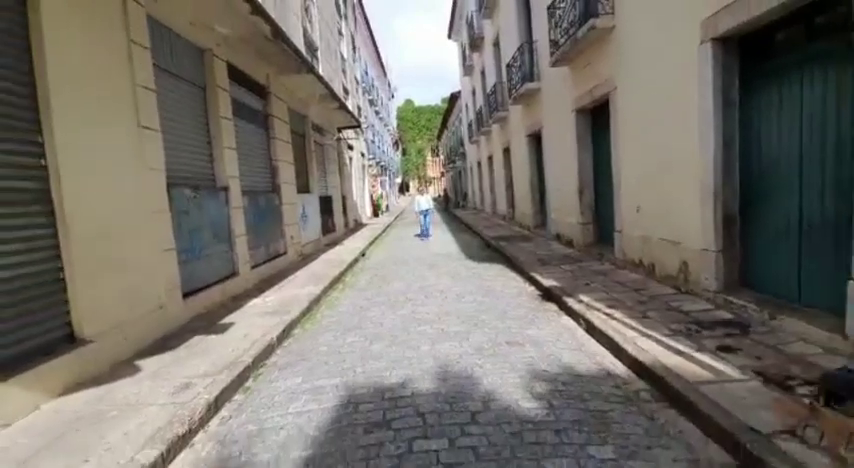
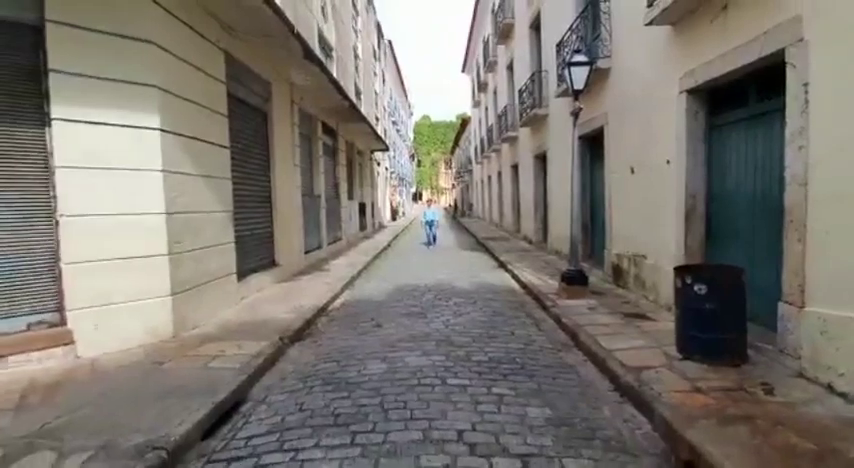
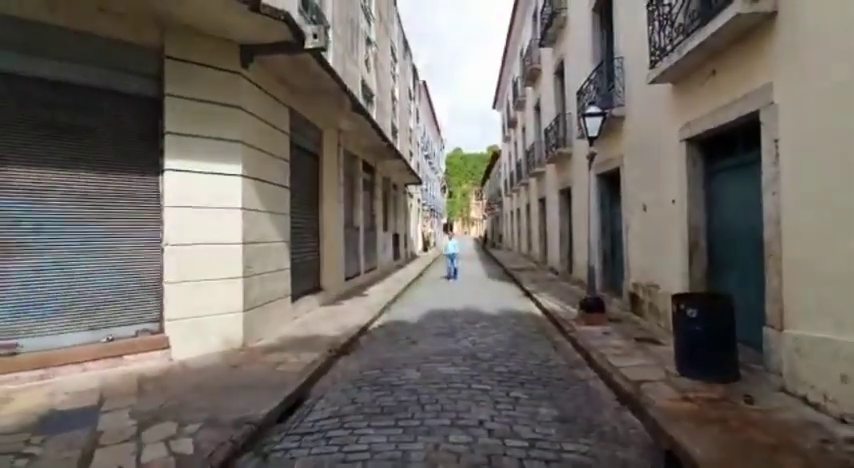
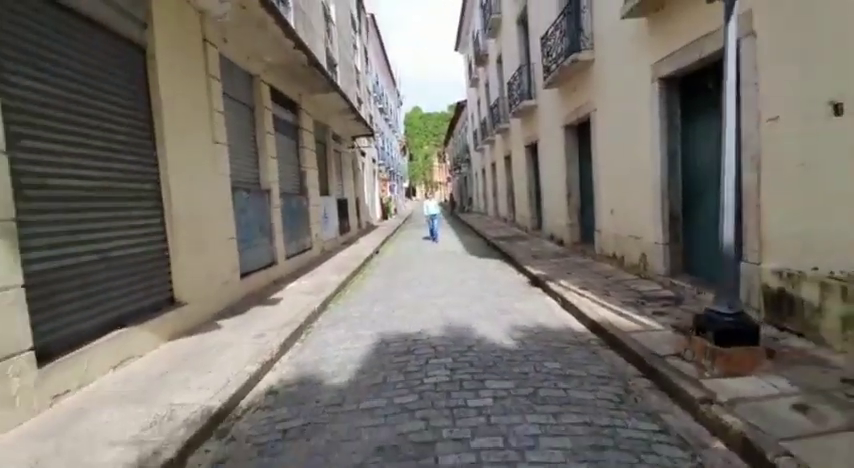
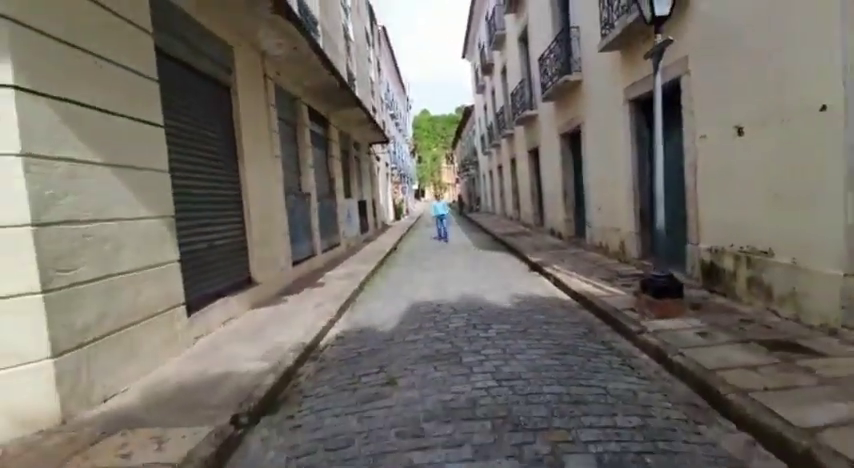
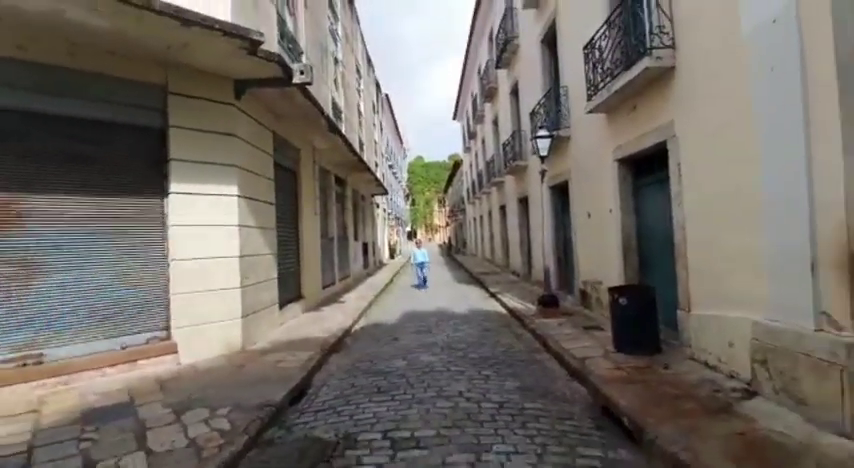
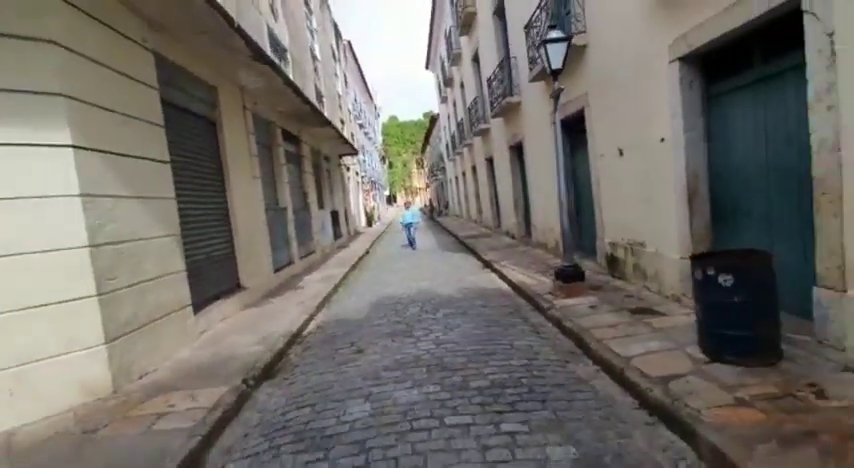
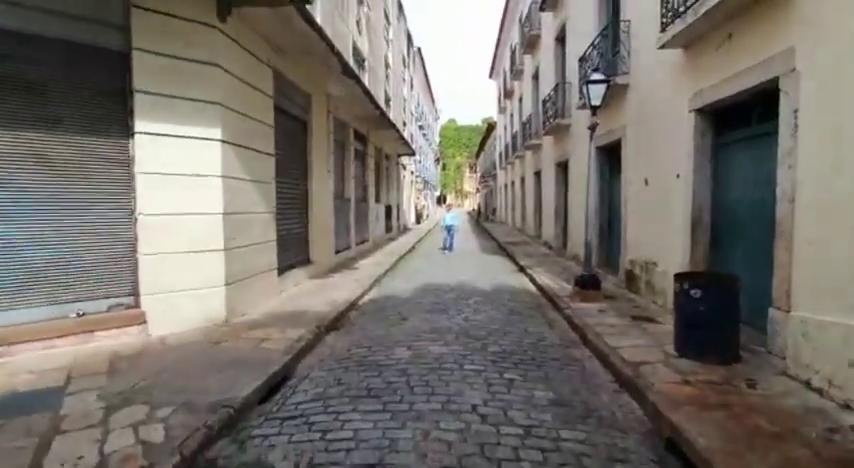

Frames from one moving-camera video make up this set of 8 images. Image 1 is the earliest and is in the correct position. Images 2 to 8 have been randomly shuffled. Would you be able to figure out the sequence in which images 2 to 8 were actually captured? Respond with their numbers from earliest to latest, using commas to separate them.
4, 5, 7, 2, 8, 3, 6
